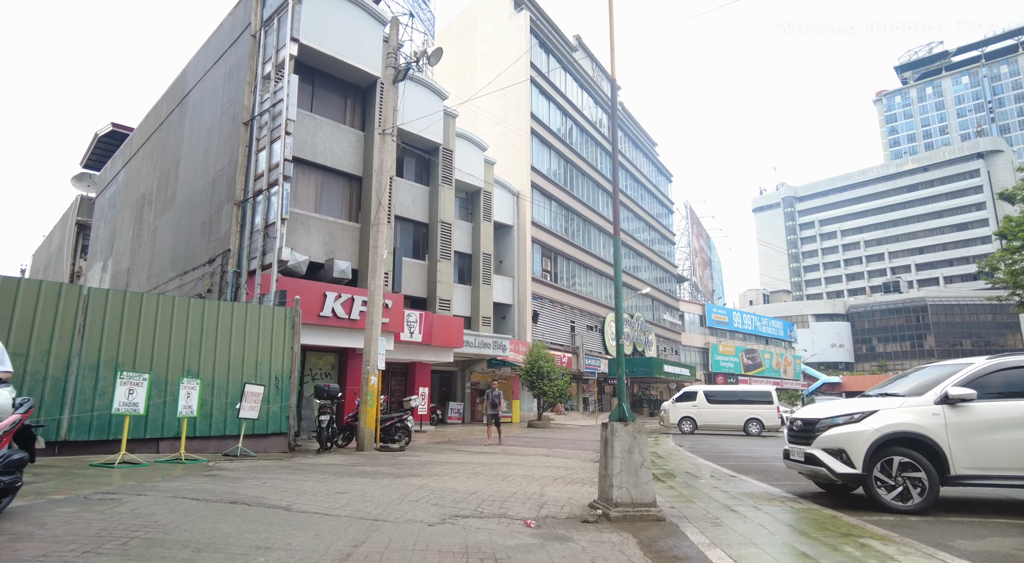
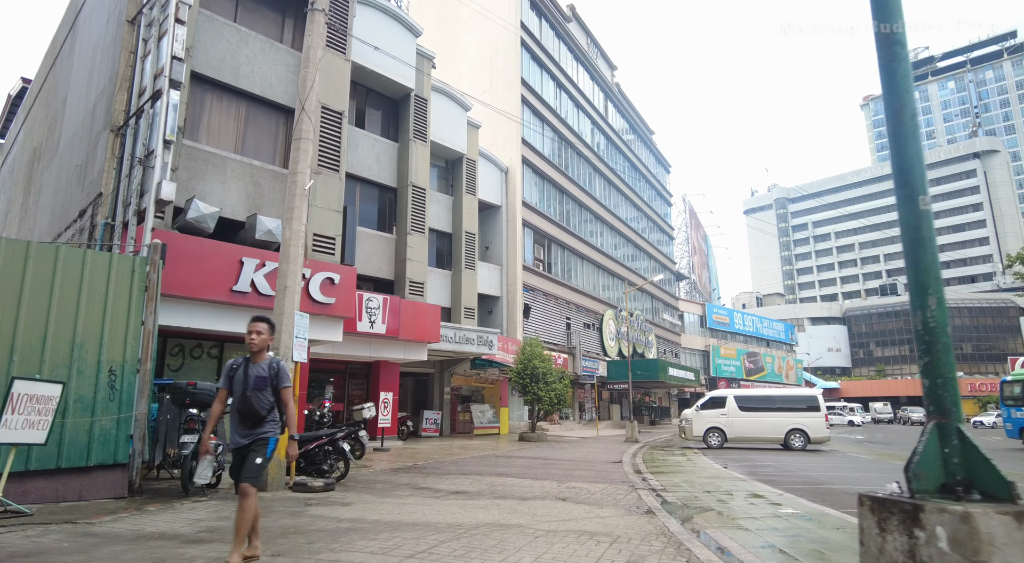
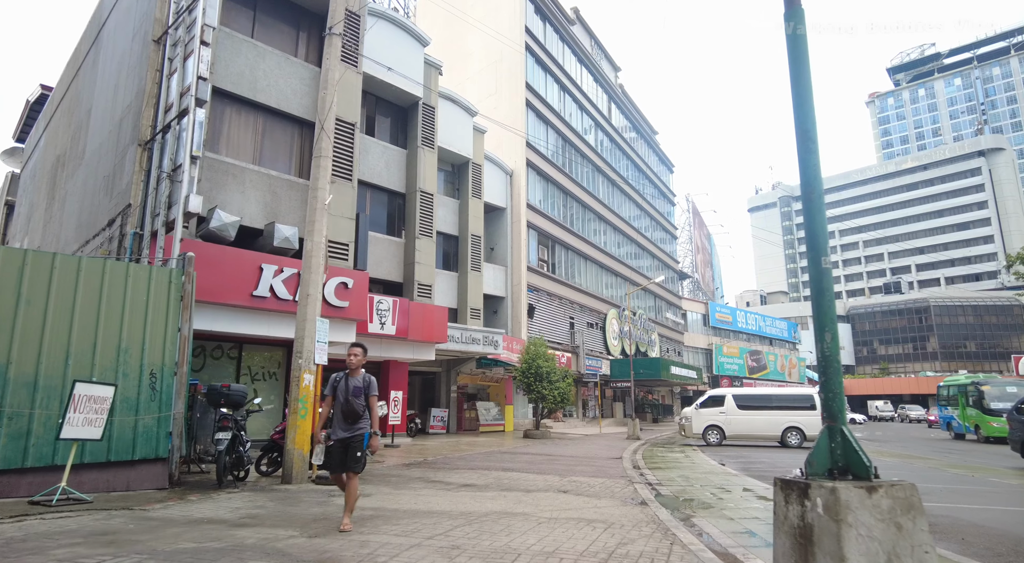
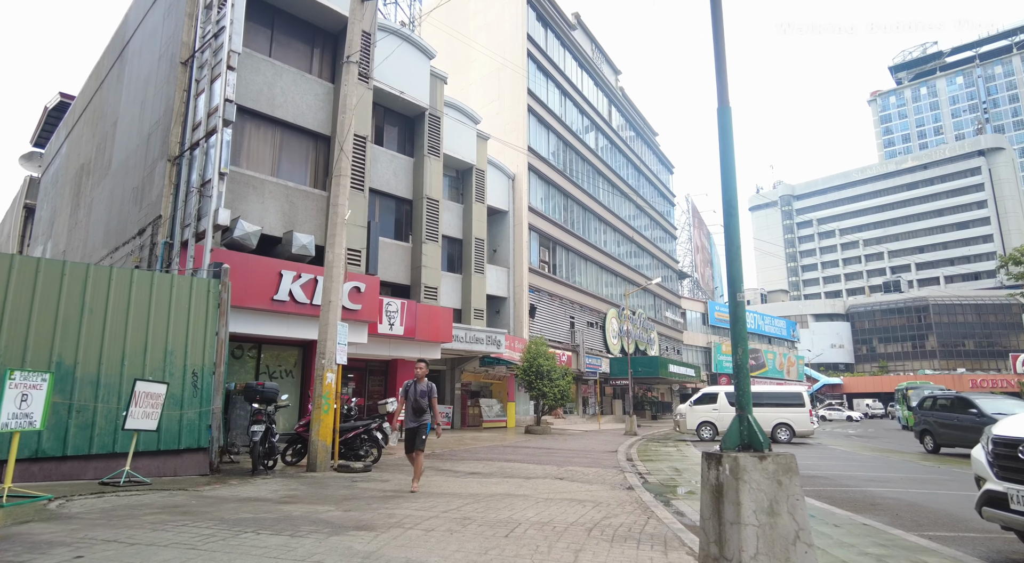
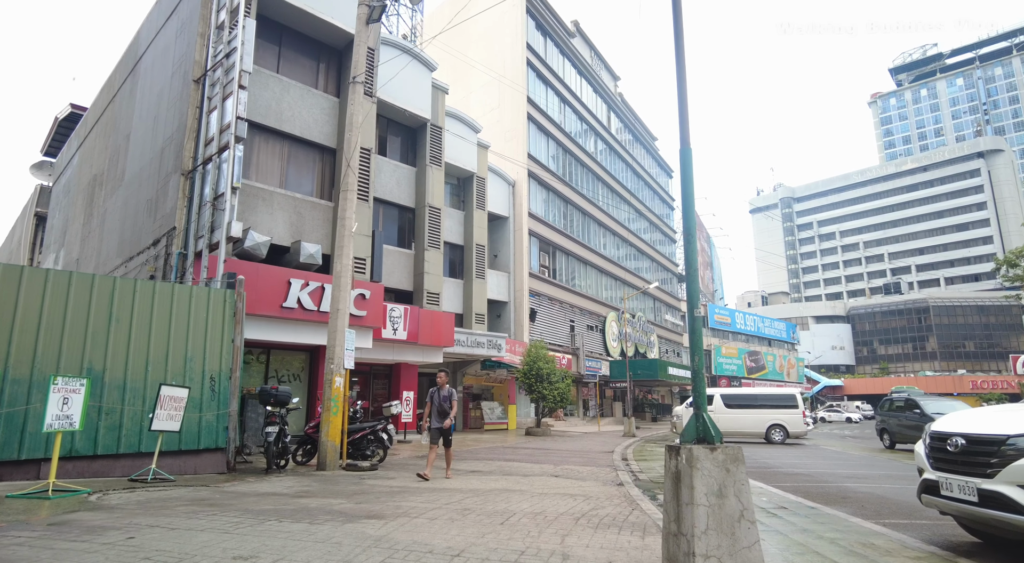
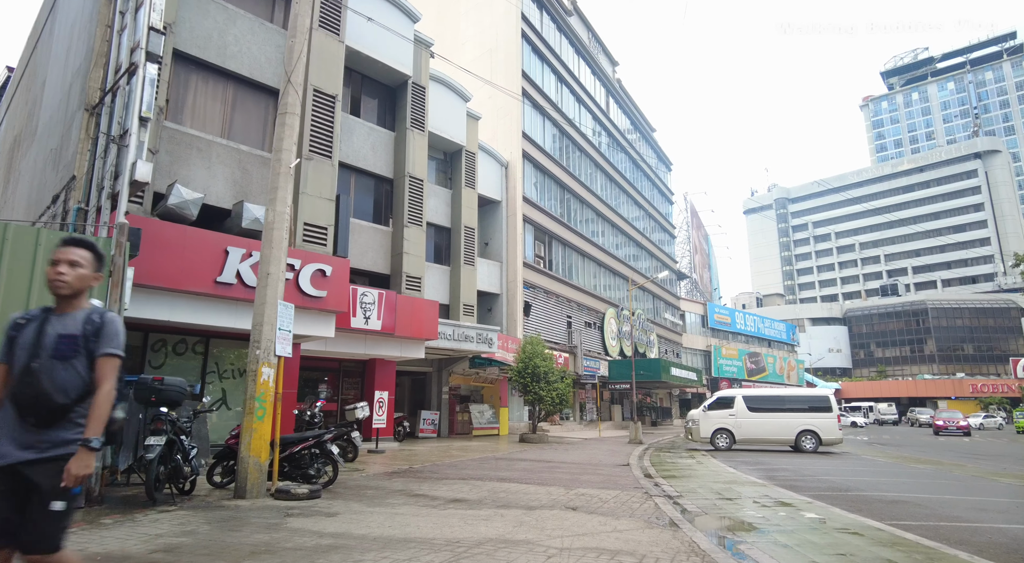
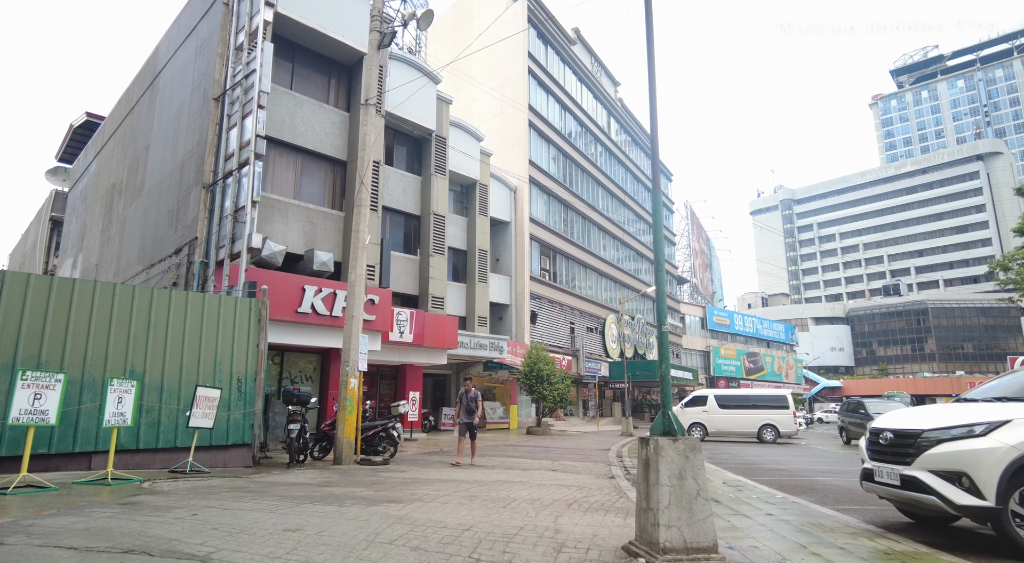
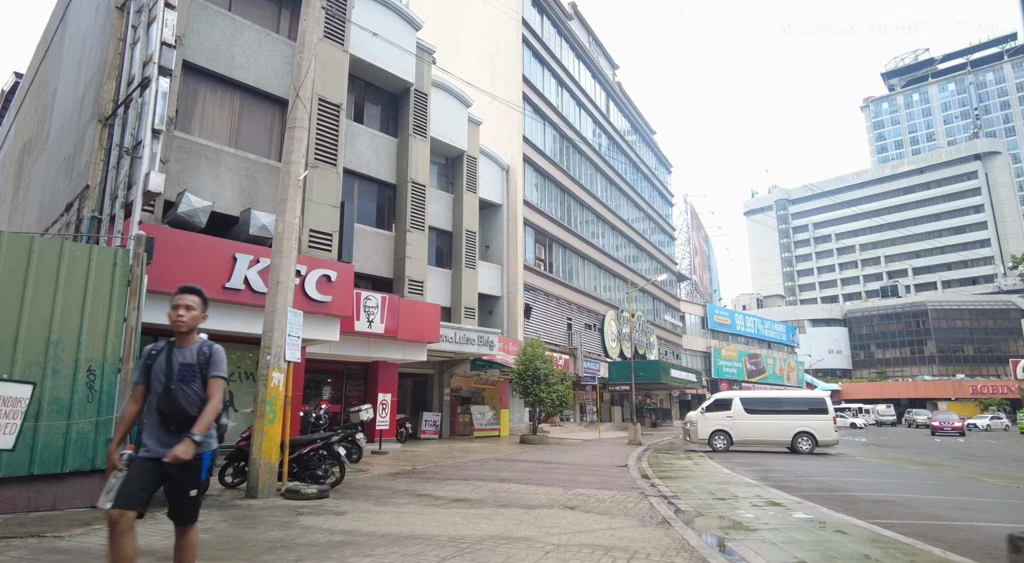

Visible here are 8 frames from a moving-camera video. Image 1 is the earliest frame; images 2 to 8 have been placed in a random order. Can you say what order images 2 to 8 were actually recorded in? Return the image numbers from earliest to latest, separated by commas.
7, 5, 4, 3, 2, 8, 6
